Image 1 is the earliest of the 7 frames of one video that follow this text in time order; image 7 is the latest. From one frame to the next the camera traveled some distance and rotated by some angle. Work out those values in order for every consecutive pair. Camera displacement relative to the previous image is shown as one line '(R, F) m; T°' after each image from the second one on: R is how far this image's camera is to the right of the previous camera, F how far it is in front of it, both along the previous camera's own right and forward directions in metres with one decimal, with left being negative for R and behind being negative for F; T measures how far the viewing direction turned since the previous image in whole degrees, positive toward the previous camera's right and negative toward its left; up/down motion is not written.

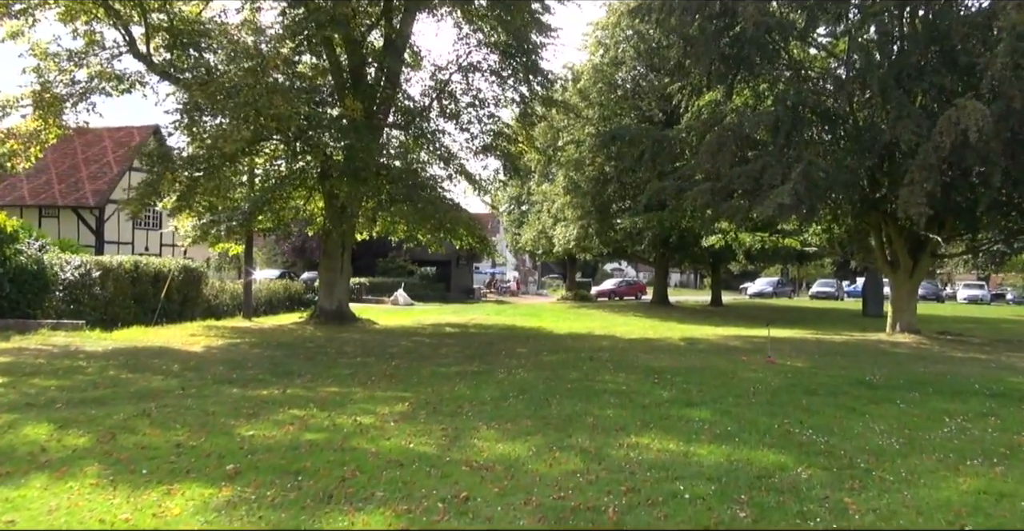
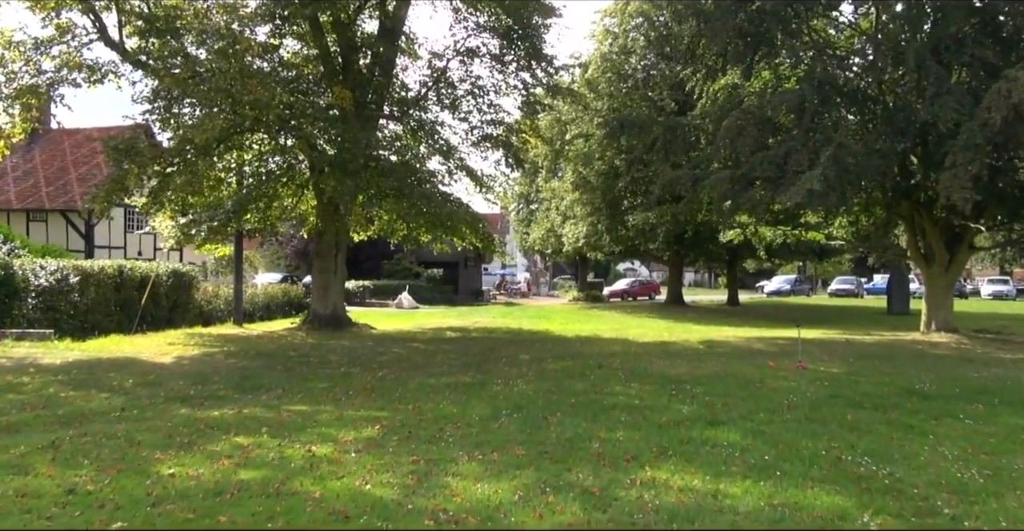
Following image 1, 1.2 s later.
(+0.3, +1.6) m; -1°
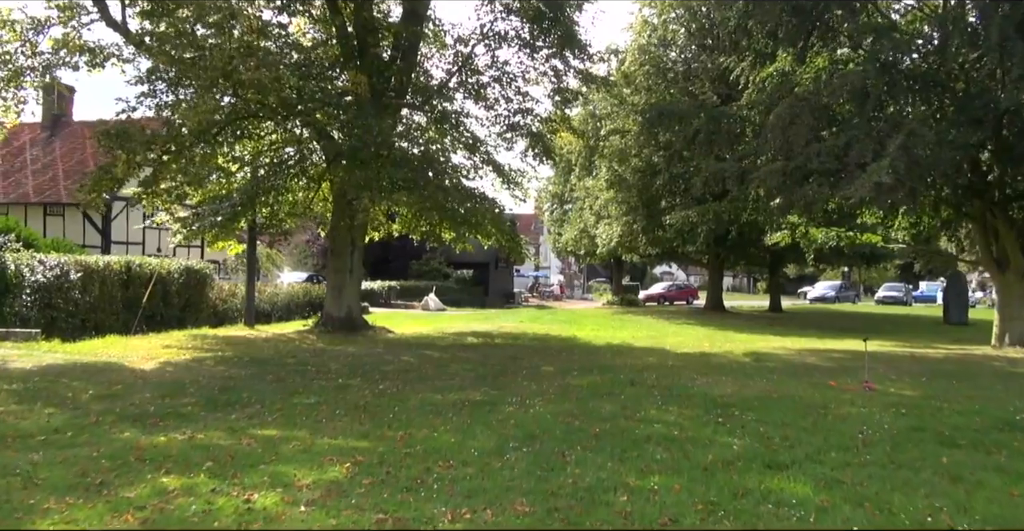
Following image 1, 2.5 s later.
(+0.3, +1.8) m; -3°
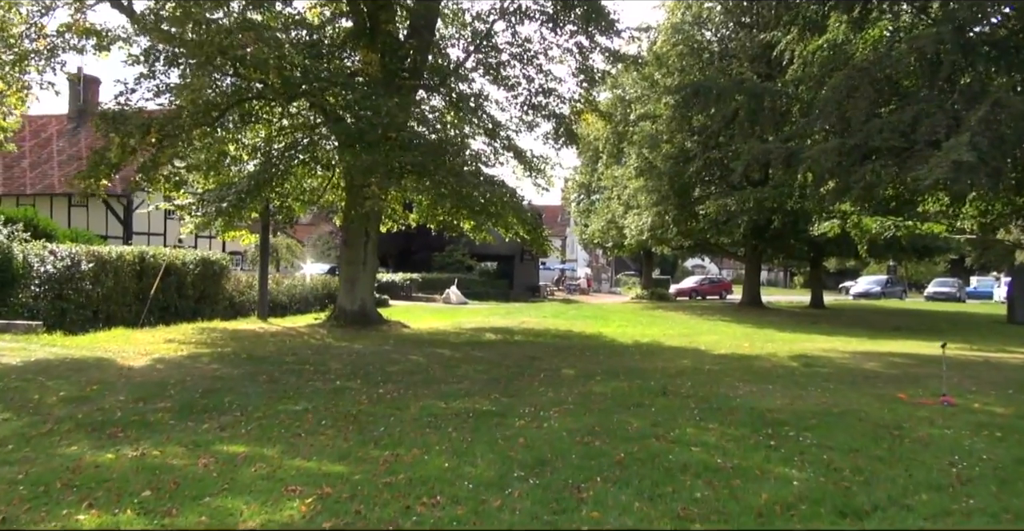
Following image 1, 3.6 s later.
(+0.2, +1.4) m; -3°
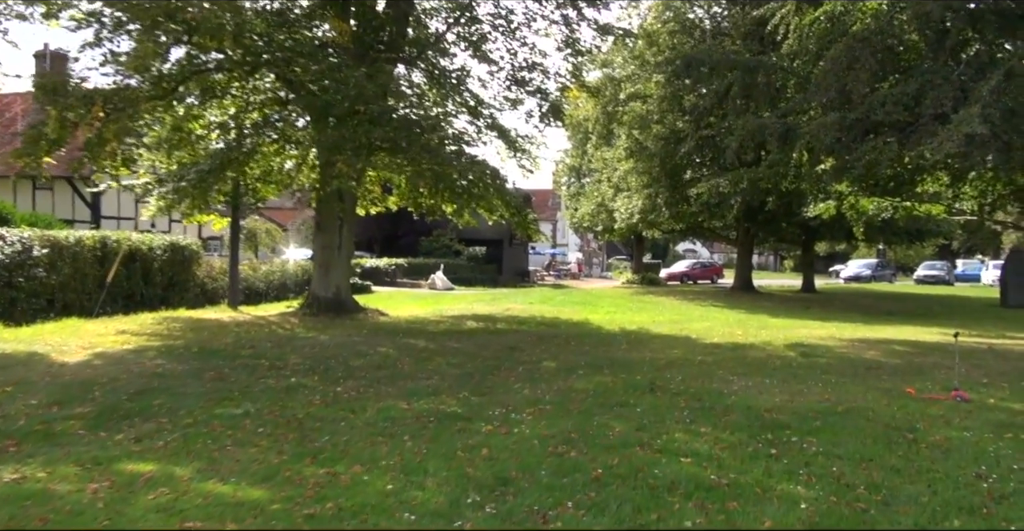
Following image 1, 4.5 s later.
(+0.3, +1.1) m; +1°
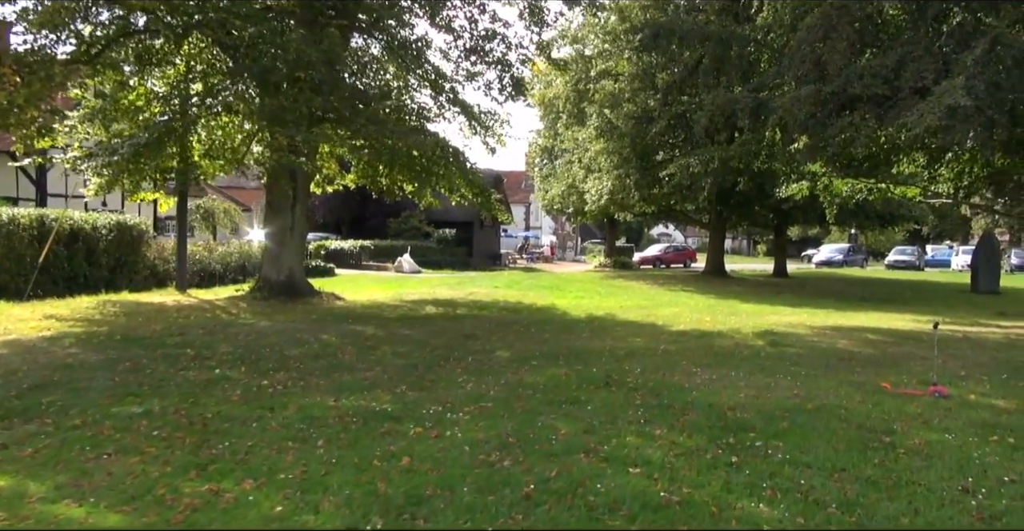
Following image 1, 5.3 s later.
(+0.5, +0.8) m; +2°
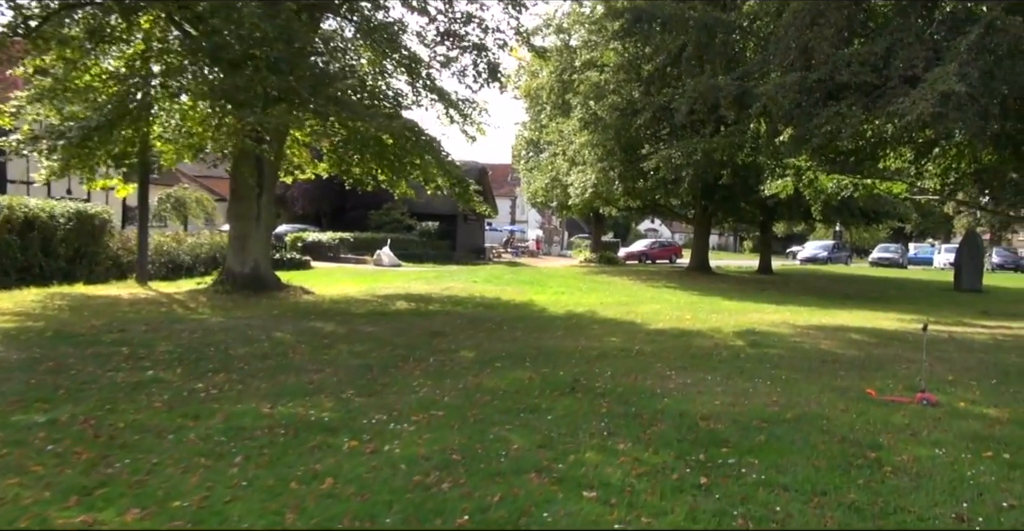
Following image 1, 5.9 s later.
(+0.4, +0.7) m; +1°
